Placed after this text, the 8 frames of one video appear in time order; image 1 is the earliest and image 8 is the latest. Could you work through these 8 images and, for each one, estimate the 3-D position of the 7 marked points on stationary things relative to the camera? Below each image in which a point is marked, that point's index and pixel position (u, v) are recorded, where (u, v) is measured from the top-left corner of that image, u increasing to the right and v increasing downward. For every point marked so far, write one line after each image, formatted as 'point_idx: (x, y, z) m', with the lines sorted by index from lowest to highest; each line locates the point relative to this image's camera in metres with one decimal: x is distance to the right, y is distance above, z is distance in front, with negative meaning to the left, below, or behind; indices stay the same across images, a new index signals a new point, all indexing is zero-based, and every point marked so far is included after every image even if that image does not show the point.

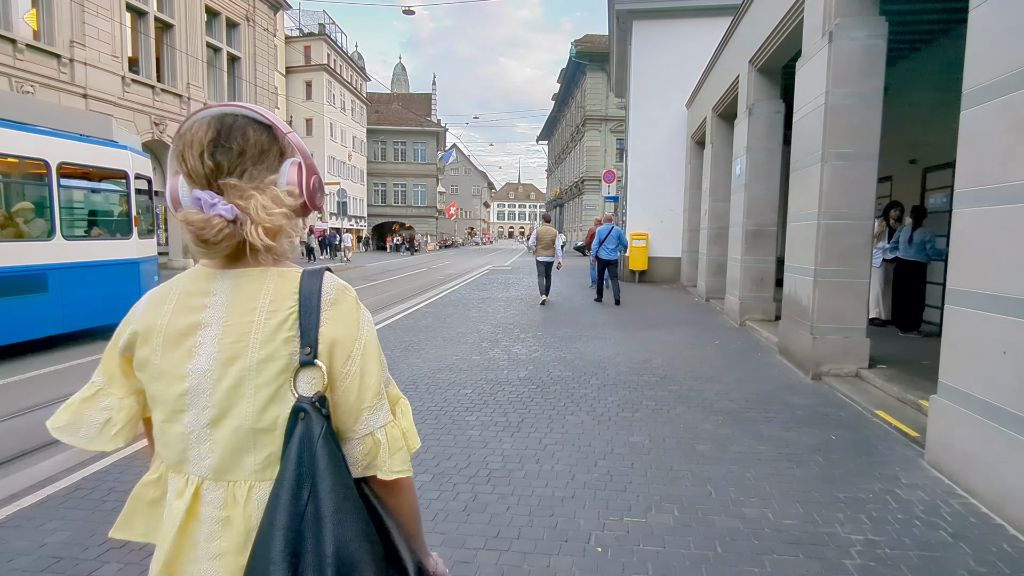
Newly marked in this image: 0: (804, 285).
0: (+3.2, 0.0, +7.0) m
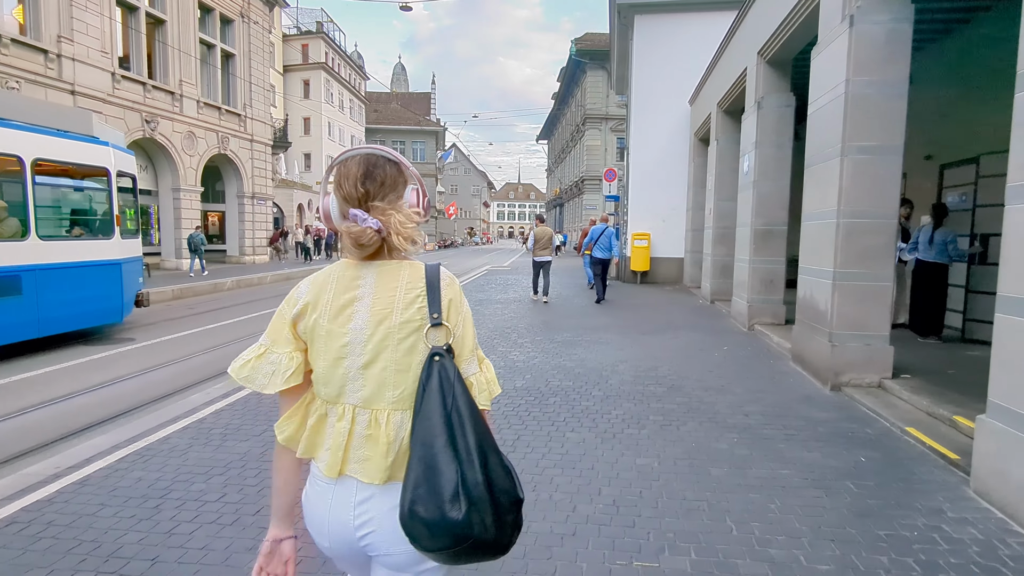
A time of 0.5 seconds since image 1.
0: (+3.2, 0.0, +6.5) m
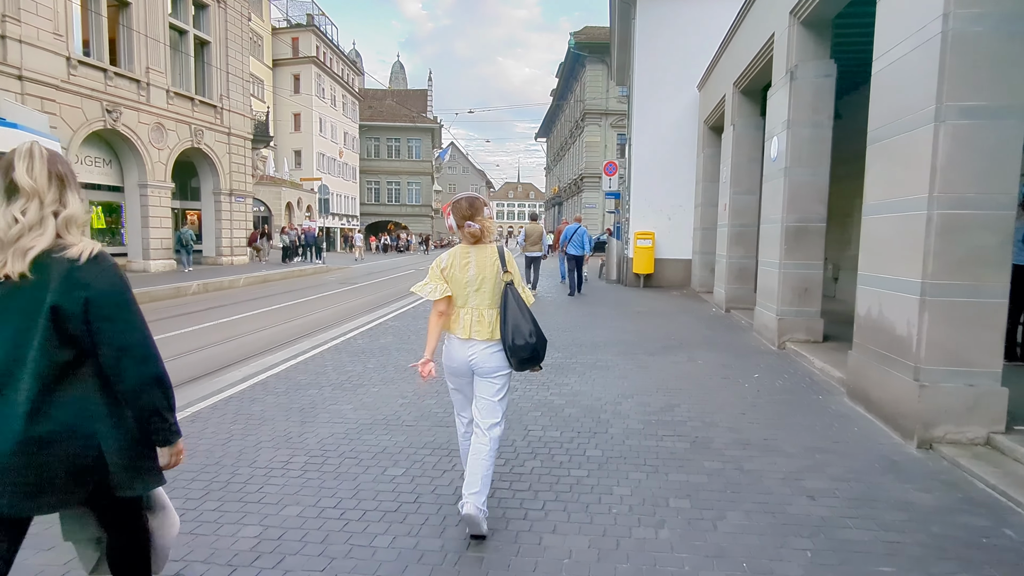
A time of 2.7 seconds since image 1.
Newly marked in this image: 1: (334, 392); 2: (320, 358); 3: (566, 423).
0: (+2.9, -0.1, +4.8) m
1: (-1.7, -1.0, +6.2) m
2: (-2.4, -0.9, +8.0) m
3: (+0.4, -1.1, +5.1) m
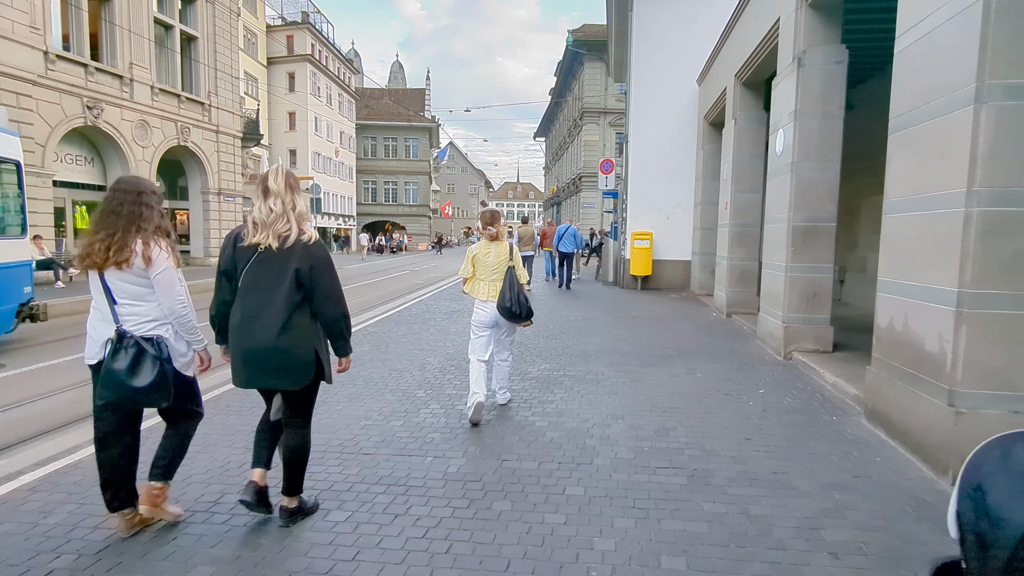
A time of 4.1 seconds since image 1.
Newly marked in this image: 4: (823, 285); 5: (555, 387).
0: (+2.7, -0.2, +4.1) m
1: (-1.9, -1.1, +5.6) m
2: (-2.6, -0.9, +7.3) m
3: (+0.2, -1.2, +4.5) m
4: (+3.7, 0.0, +7.5) m
5: (+0.4, -1.0, +6.2) m
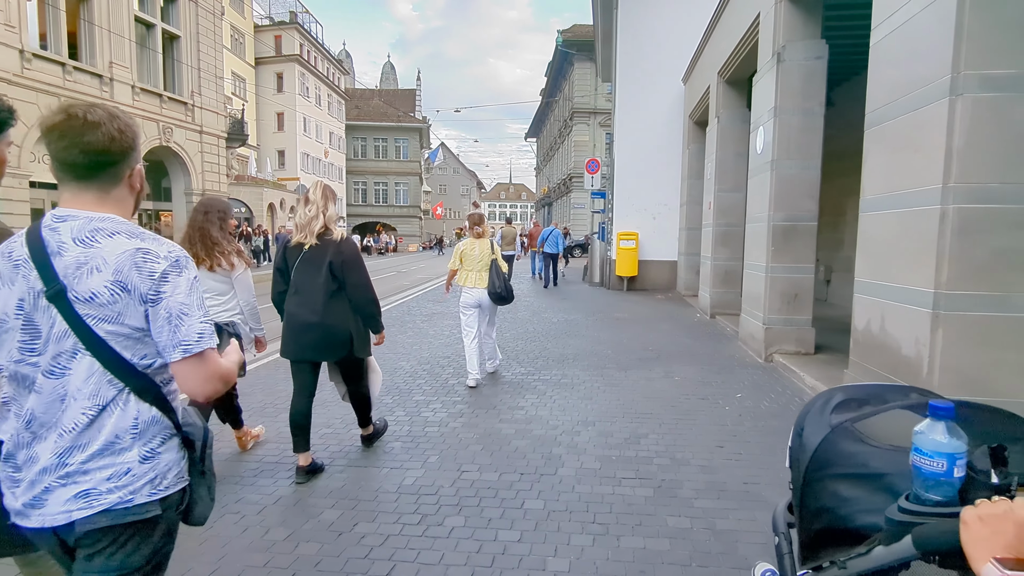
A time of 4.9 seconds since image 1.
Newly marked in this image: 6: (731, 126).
0: (+2.5, -0.2, +4.0) m
1: (-2.2, -1.1, +5.4) m
2: (-2.9, -1.0, +7.1) m
3: (0.0, -1.2, +4.3) m
4: (+3.4, 0.0, +7.3) m
5: (+0.1, -1.0, +6.0) m
6: (+3.7, +2.7, +10.8) m
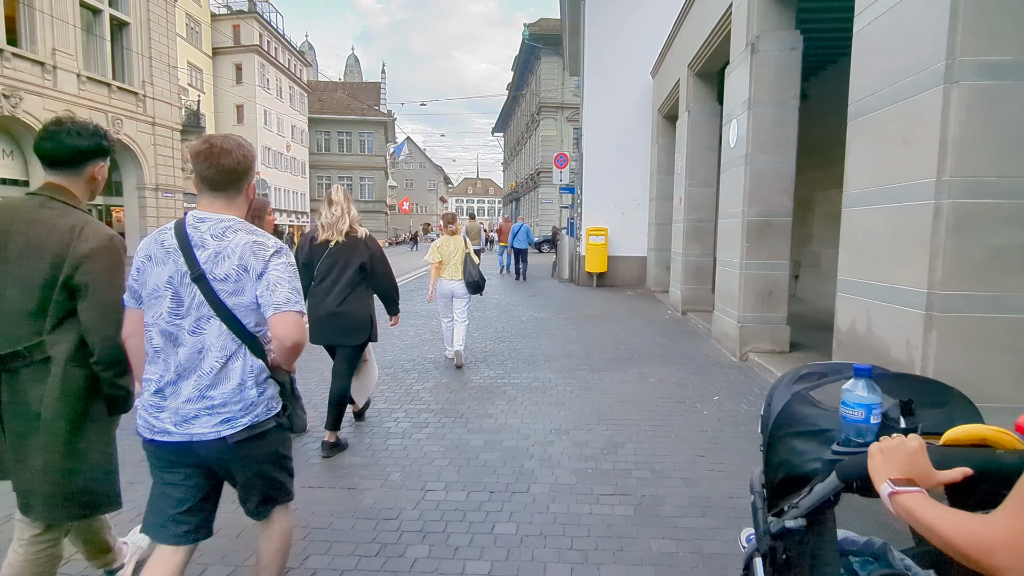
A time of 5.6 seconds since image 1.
0: (+2.3, -0.2, +3.8) m
1: (-2.5, -1.1, +4.9) m
2: (-3.2, -1.0, +6.6) m
3: (-0.2, -1.2, +3.9) m
4: (+3.0, +0.1, +7.2) m
5: (-0.1, -1.0, +5.7) m
6: (+3.2, +2.8, +10.6) m
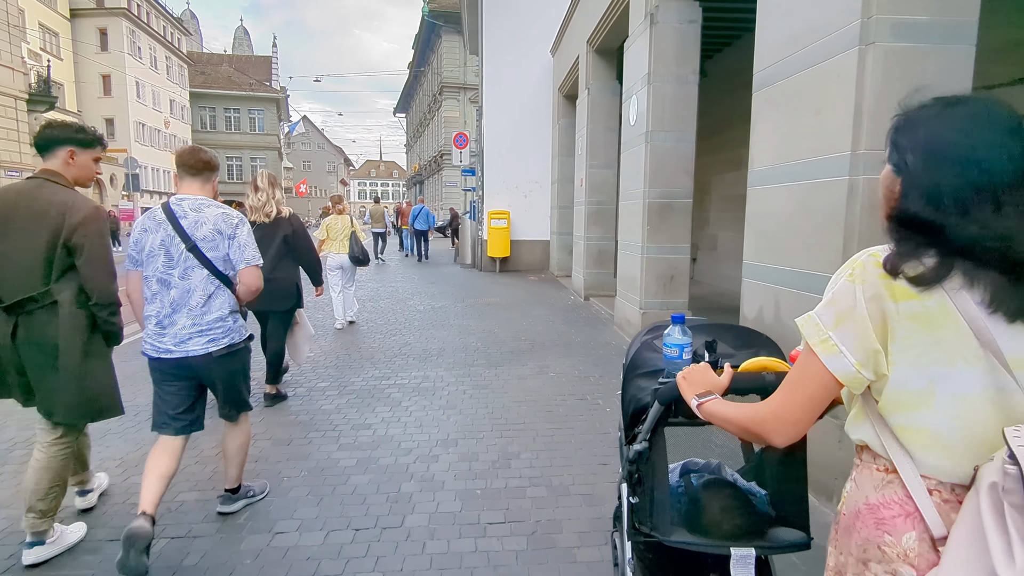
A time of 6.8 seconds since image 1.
0: (+1.6, -0.1, +3.4) m
1: (-3.2, -1.1, +3.9) m
2: (-4.3, -0.9, +5.5) m
3: (-0.9, -1.2, +3.3) m
4: (+1.8, +0.2, +6.9) m
5: (-1.1, -0.9, +5.1) m
6: (+1.4, +3.1, +10.3) m
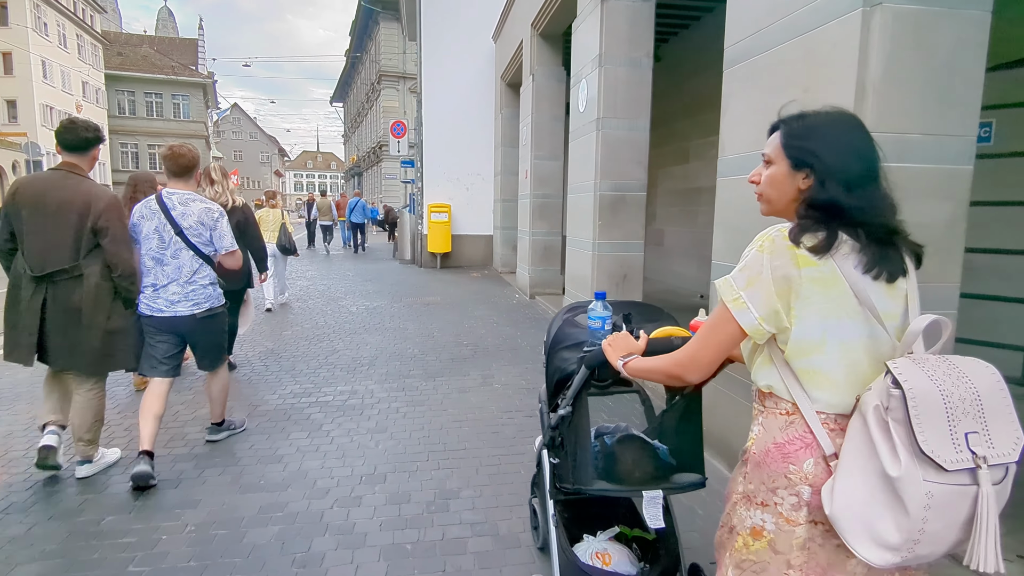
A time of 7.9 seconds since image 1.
0: (+1.3, -0.1, +2.9) m
1: (-3.5, -1.2, +3.0) m
2: (-4.7, -1.0, +4.5) m
3: (-1.1, -1.2, +2.6) m
4: (+1.2, +0.2, +6.4) m
5: (-1.5, -0.9, +4.3) m
6: (+0.5, +3.1, +9.7) m
